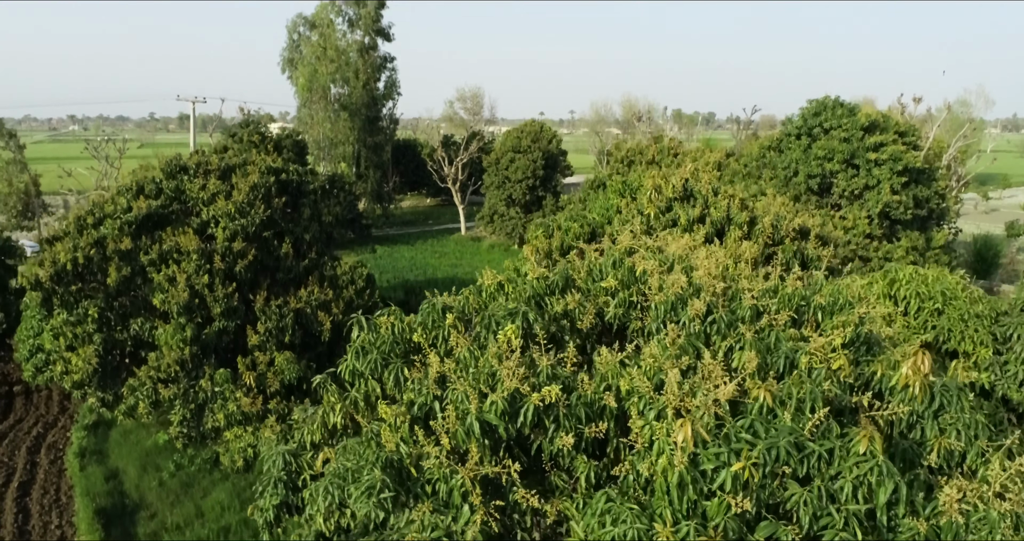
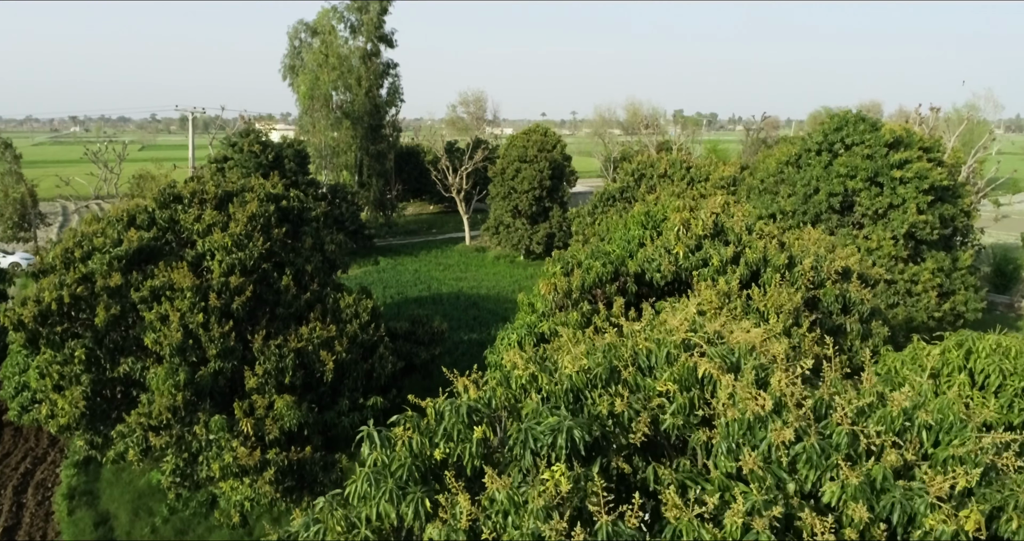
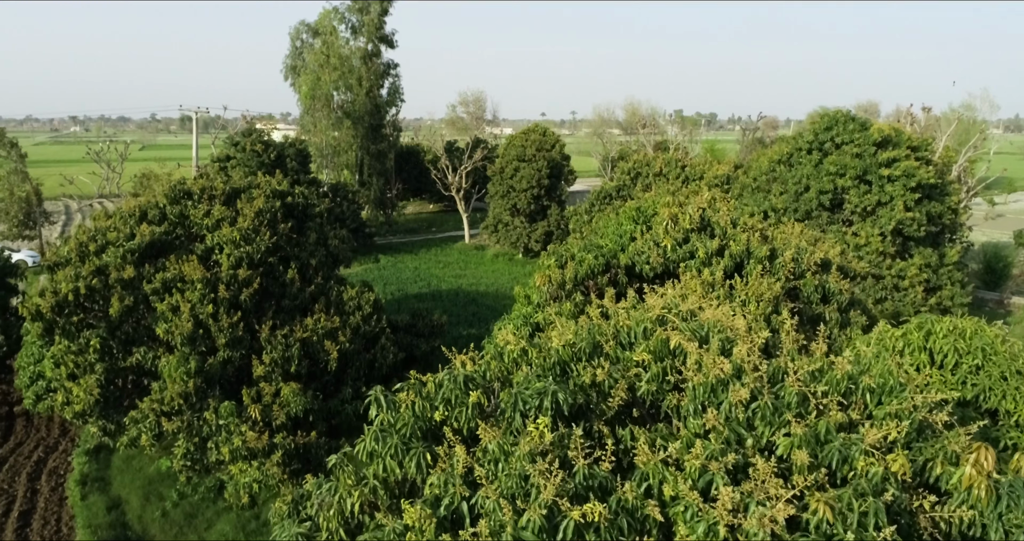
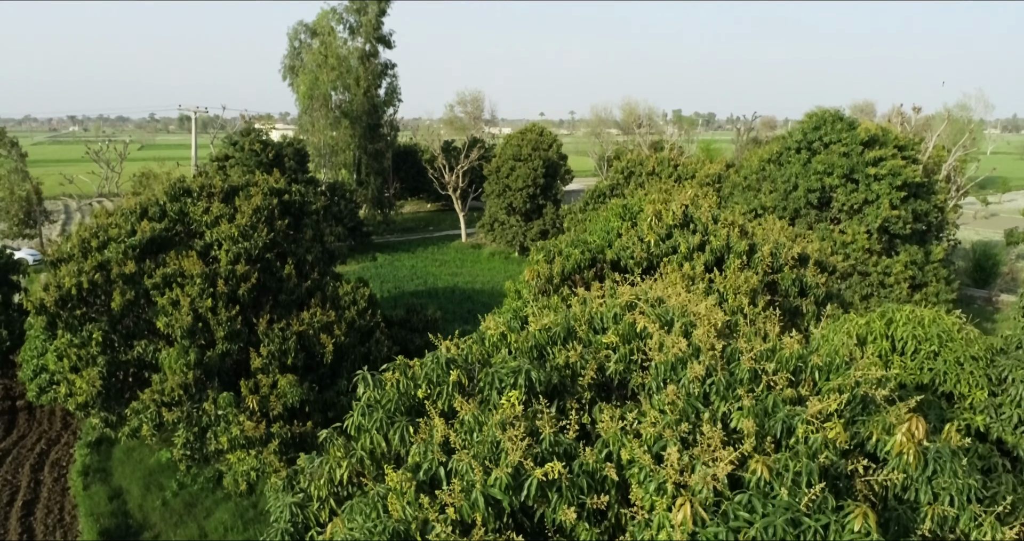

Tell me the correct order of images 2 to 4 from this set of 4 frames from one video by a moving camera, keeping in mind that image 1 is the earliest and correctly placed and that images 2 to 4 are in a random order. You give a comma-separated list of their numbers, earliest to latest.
4, 3, 2
